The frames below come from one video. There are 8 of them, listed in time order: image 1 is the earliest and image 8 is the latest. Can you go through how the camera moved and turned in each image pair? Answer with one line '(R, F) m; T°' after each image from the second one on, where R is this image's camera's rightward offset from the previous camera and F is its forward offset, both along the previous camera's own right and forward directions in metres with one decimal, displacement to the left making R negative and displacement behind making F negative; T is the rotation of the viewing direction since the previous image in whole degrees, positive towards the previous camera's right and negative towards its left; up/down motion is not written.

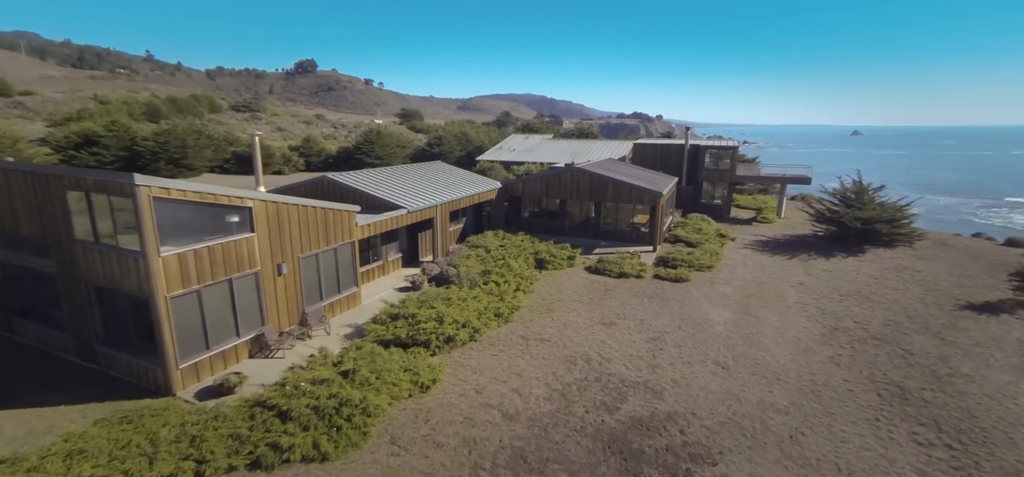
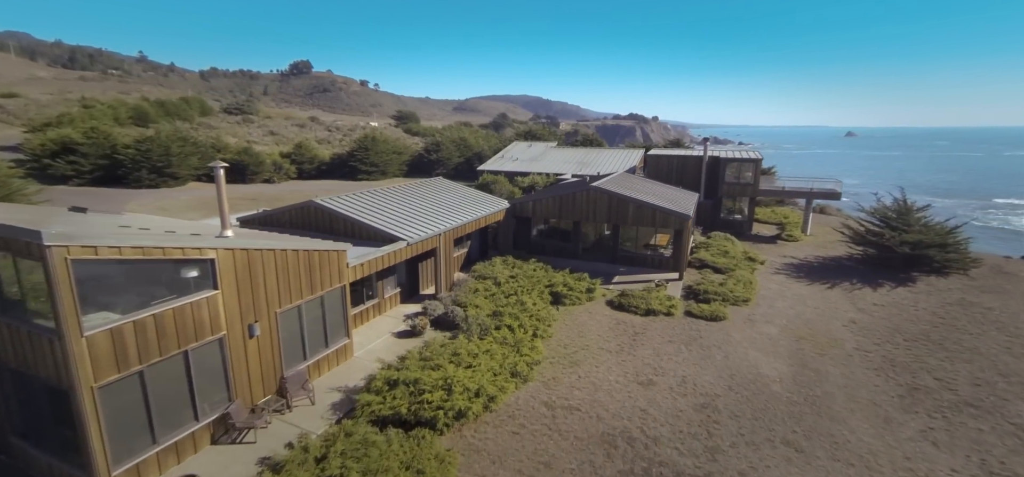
(-0.5, +1.9) m; 0°
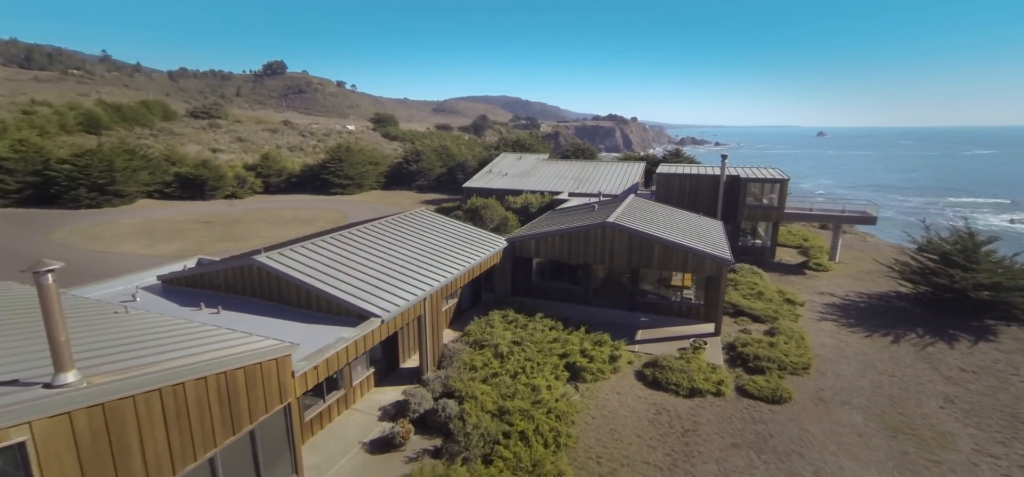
(-0.6, +3.3) m; +2°
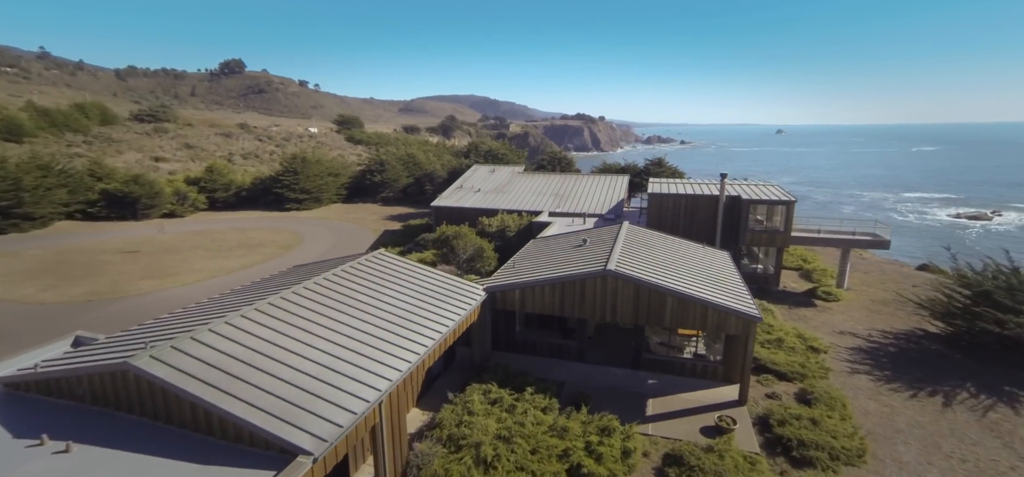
(-0.2, +2.9) m; +4°
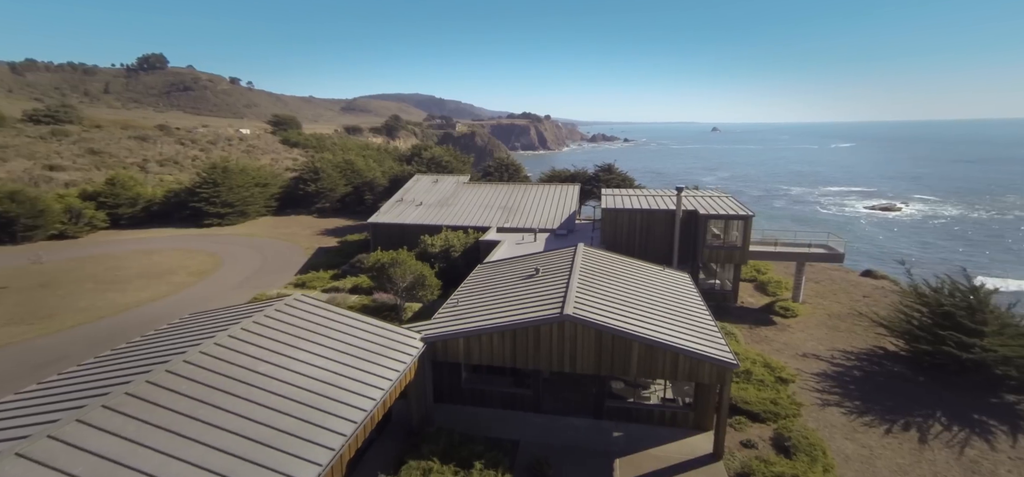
(+0.2, +1.9) m; +6°
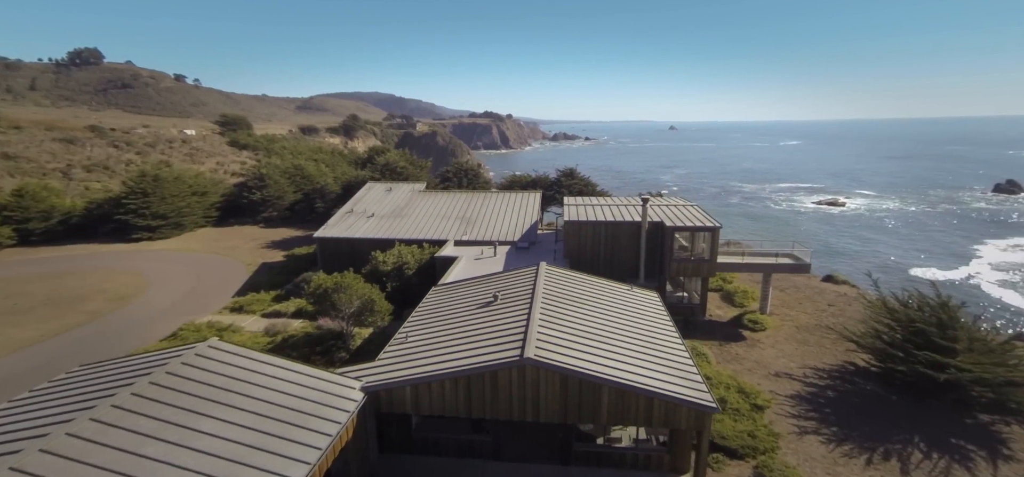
(+0.3, +1.3) m; +4°
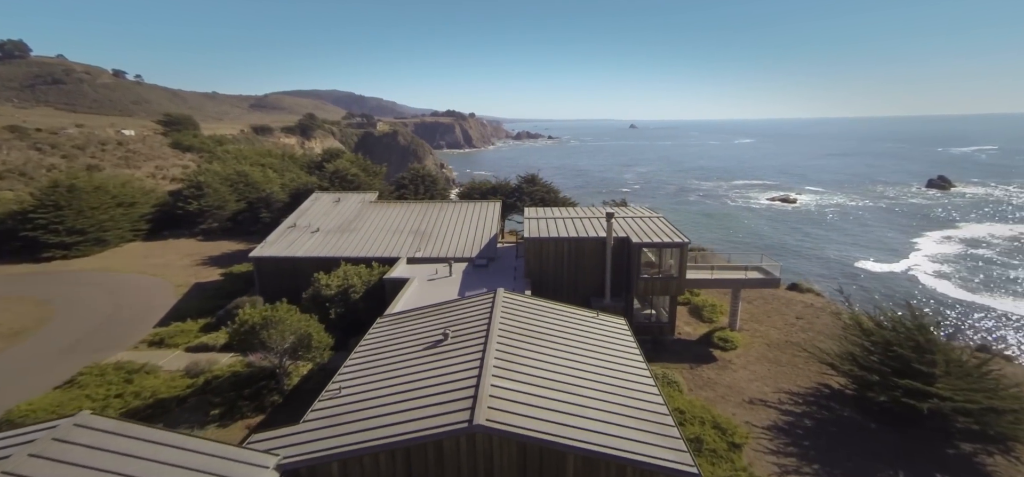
(+0.4, +1.5) m; +4°
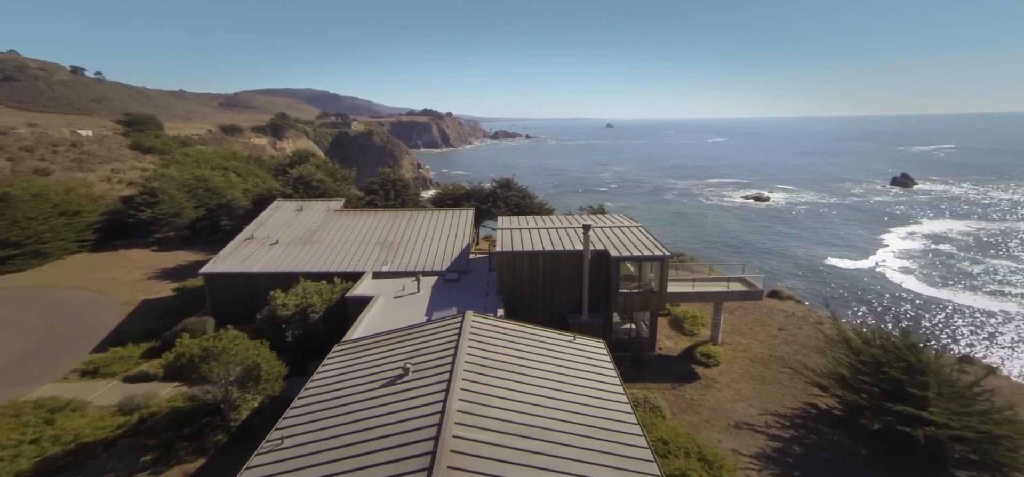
(+0.3, +1.1) m; +3°
